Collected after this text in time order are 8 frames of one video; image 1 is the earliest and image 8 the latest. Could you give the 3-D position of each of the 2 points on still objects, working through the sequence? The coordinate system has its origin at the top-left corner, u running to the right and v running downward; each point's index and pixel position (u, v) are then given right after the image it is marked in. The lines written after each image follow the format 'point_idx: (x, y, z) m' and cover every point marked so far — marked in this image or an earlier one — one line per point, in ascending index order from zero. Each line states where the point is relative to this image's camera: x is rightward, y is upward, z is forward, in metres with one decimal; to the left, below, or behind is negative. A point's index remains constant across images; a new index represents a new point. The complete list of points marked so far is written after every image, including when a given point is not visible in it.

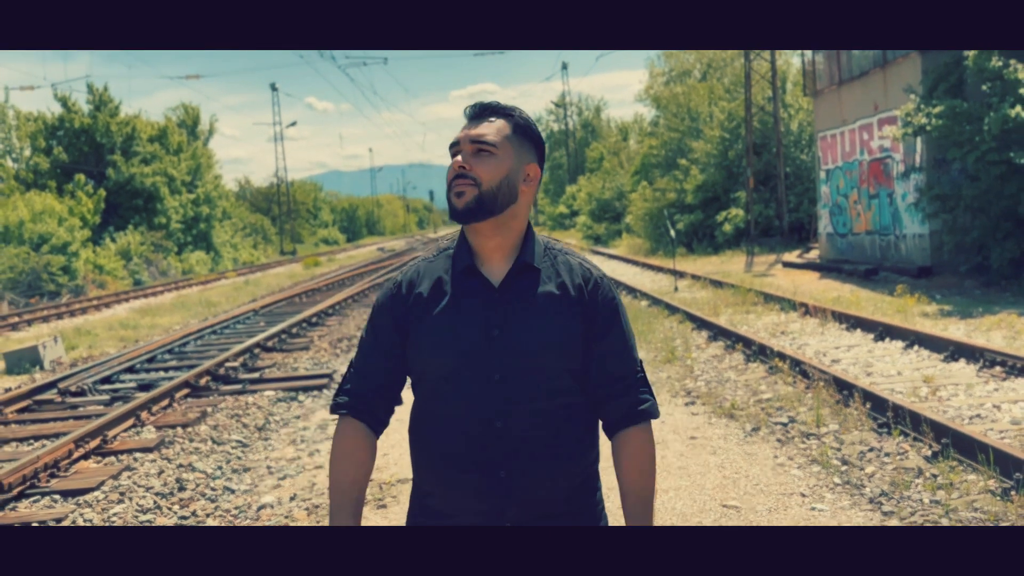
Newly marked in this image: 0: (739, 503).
0: (+1.4, -1.3, +5.2) m
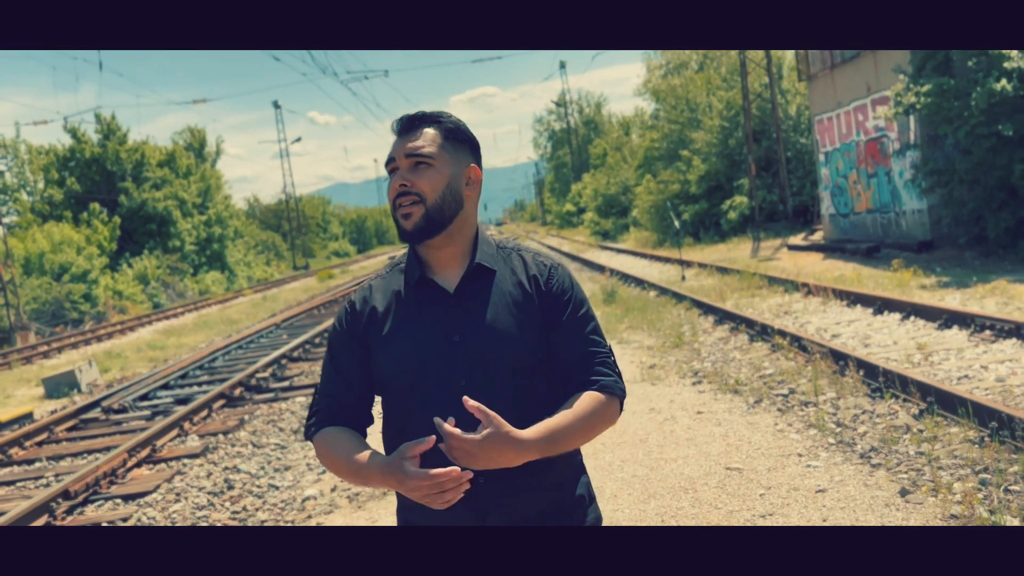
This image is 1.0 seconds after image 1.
0: (+1.5, -1.2, +5.7) m
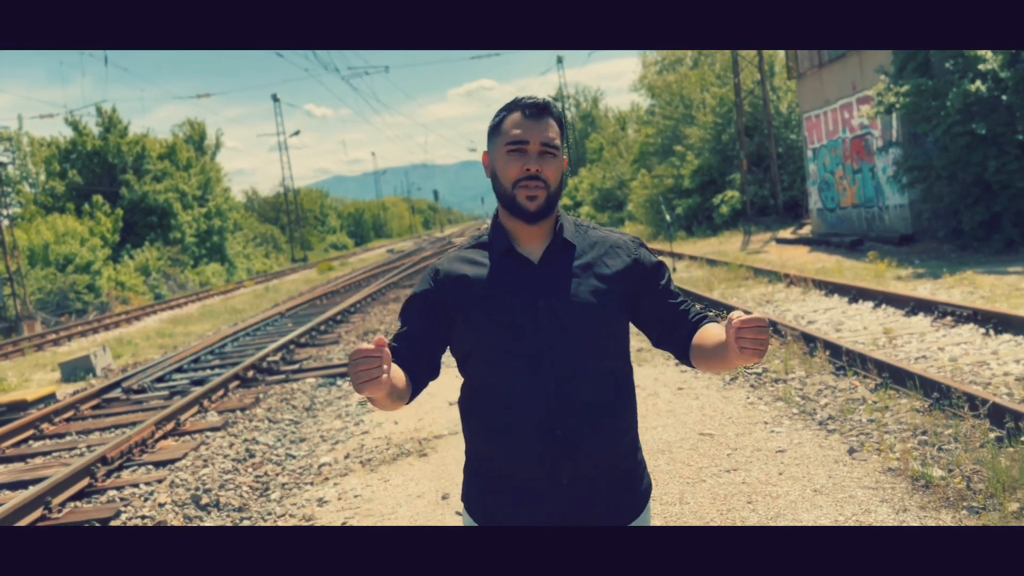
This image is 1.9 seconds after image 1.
0: (+1.5, -1.1, +6.4) m
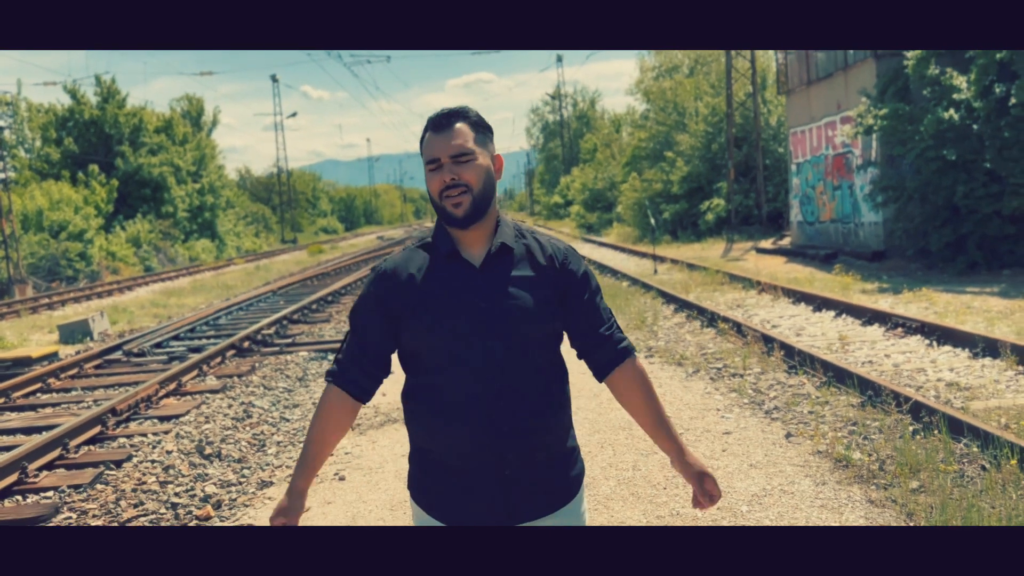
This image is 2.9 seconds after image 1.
0: (+1.3, -1.0, +7.1) m
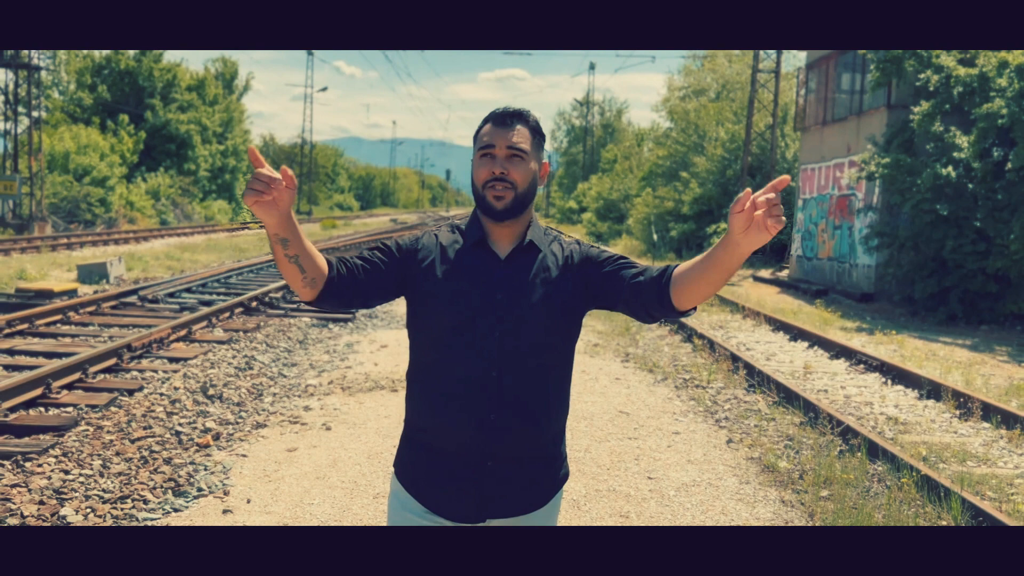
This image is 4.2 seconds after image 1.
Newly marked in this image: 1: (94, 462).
0: (+1.1, -1.1, +7.8) m
1: (-2.7, -1.1, +5.6) m
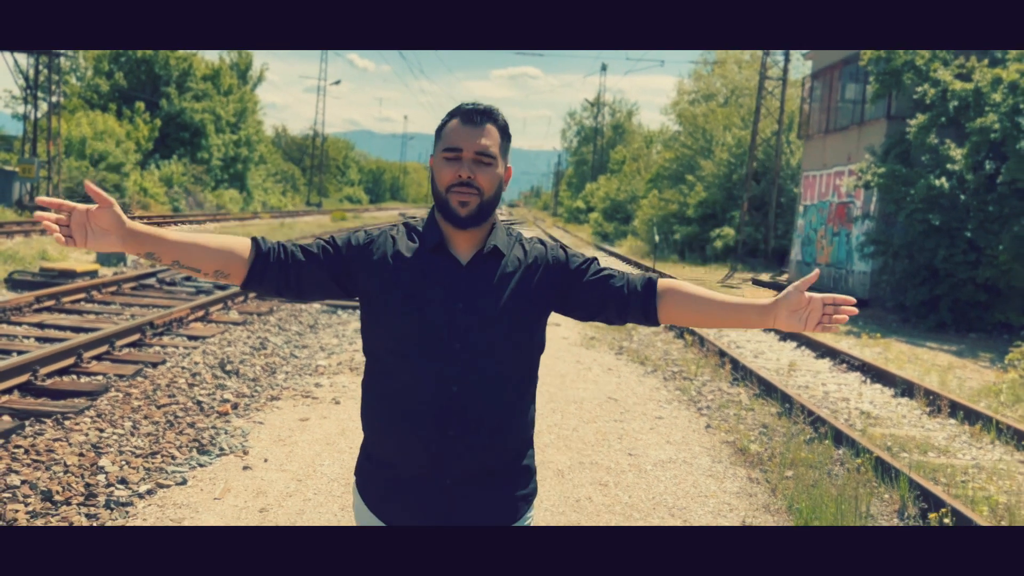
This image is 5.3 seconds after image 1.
0: (+1.0, -1.1, +8.4) m
1: (-2.8, -1.0, +6.2) m
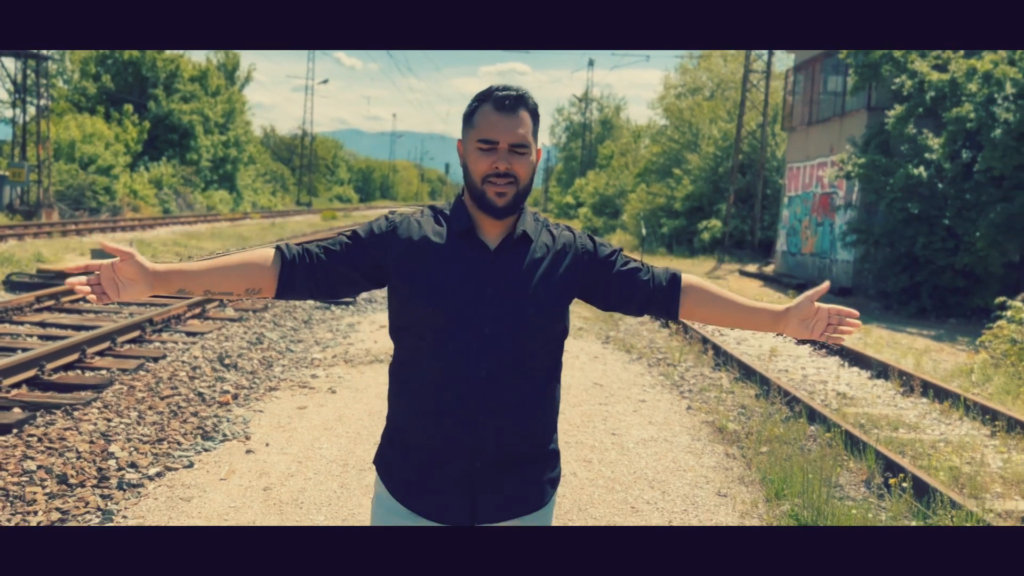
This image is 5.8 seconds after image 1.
0: (+0.9, -1.0, +8.7) m
1: (-2.9, -0.9, +6.5) m
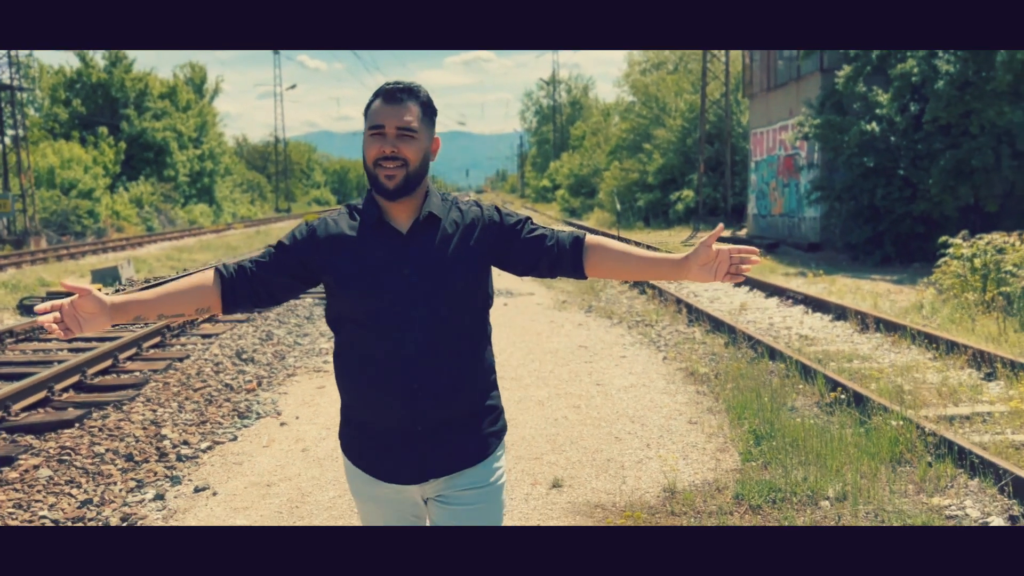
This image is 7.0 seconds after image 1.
0: (+0.9, -0.6, +9.6) m
1: (-2.9, -1.0, +7.4) m
